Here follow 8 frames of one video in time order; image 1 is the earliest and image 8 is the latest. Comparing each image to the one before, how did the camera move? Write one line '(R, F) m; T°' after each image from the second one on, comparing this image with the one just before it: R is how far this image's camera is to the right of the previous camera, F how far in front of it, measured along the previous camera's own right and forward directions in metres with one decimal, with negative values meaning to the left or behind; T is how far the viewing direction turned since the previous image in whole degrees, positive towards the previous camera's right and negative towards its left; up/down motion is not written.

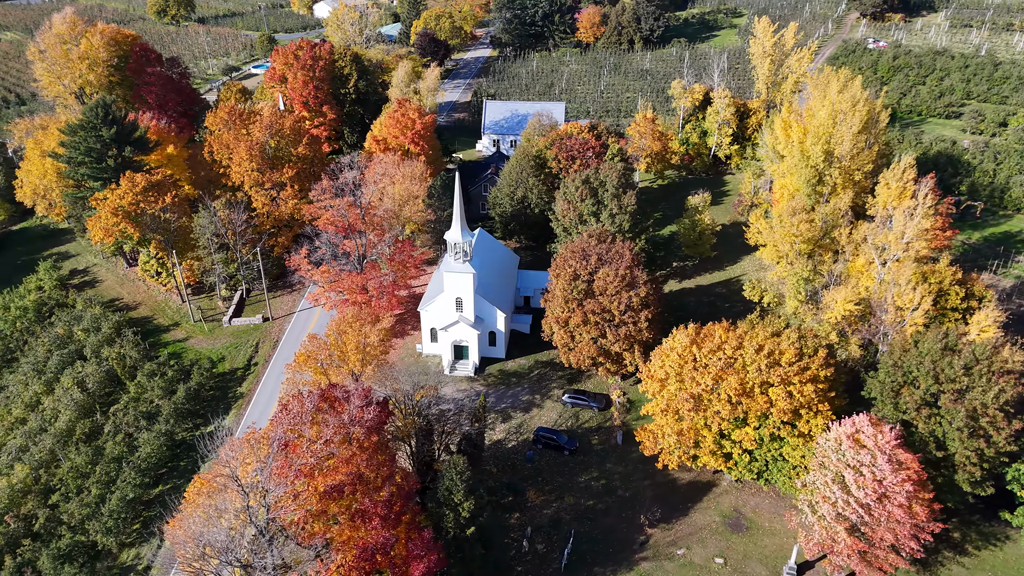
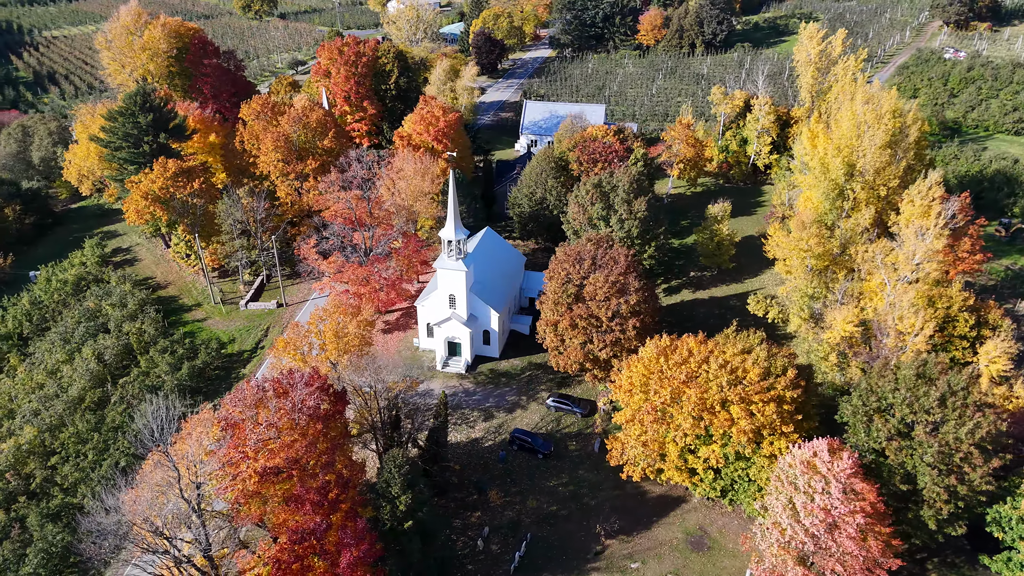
(+4.4, +0.2) m; -6°
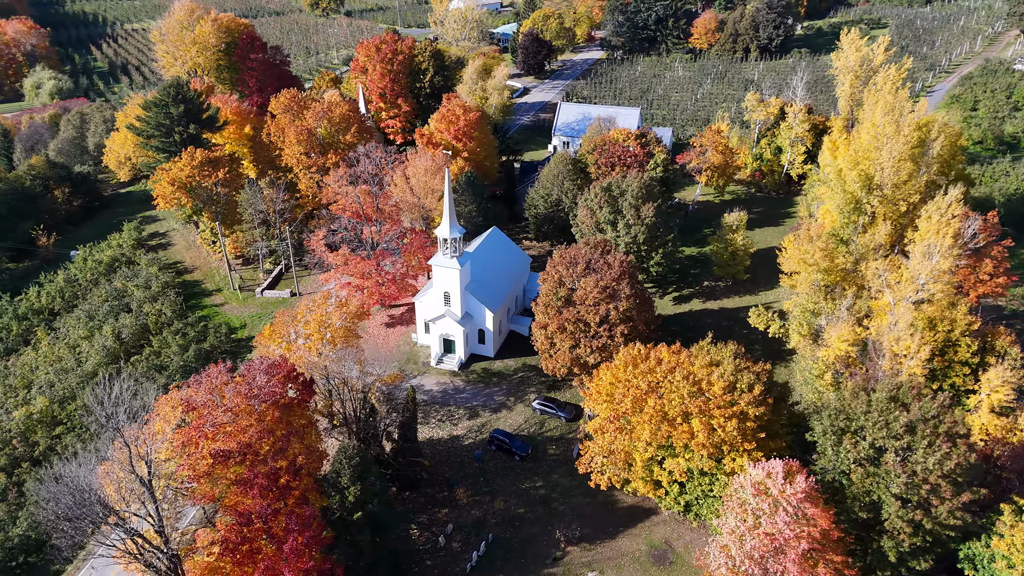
(+3.8, +0.2) m; -5°
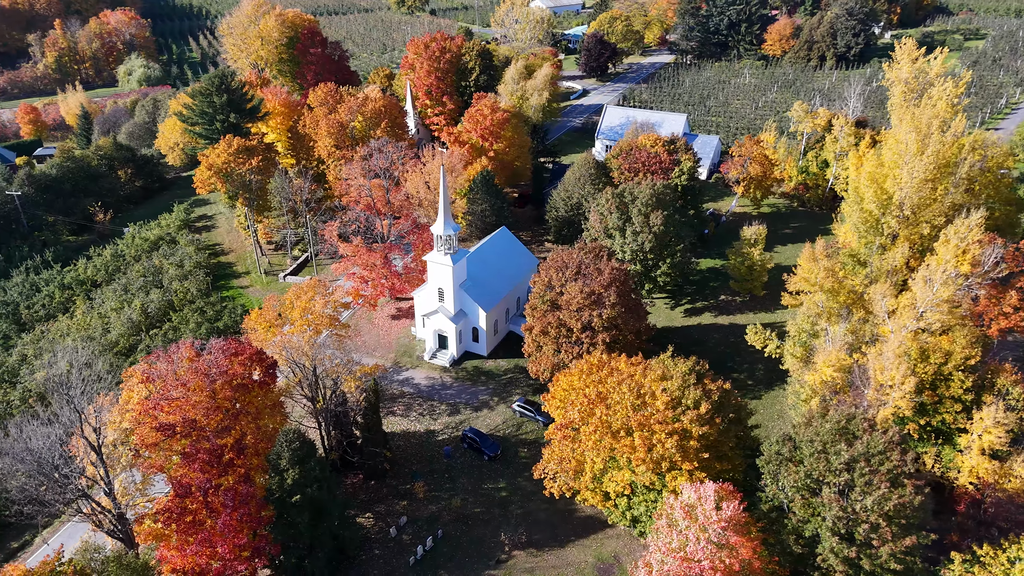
(+5.0, +0.3) m; -7°
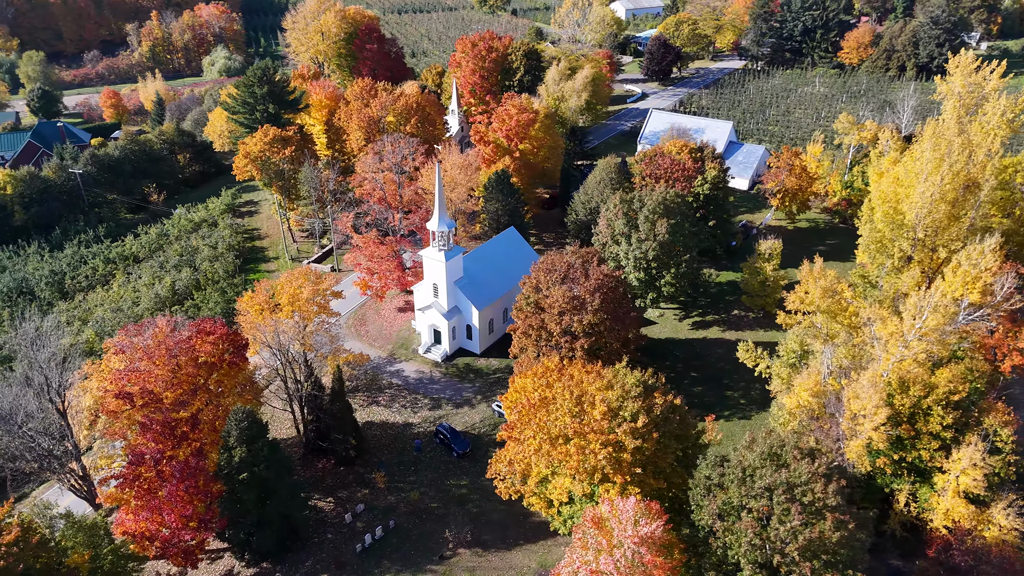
(+5.0, +0.3) m; -7°
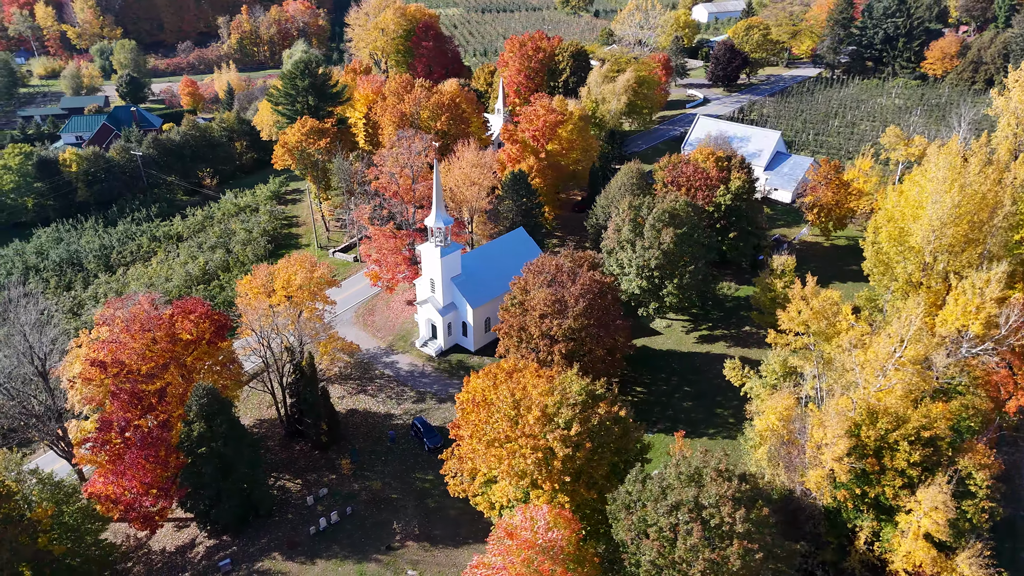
(+5.0, +0.4) m; -7°
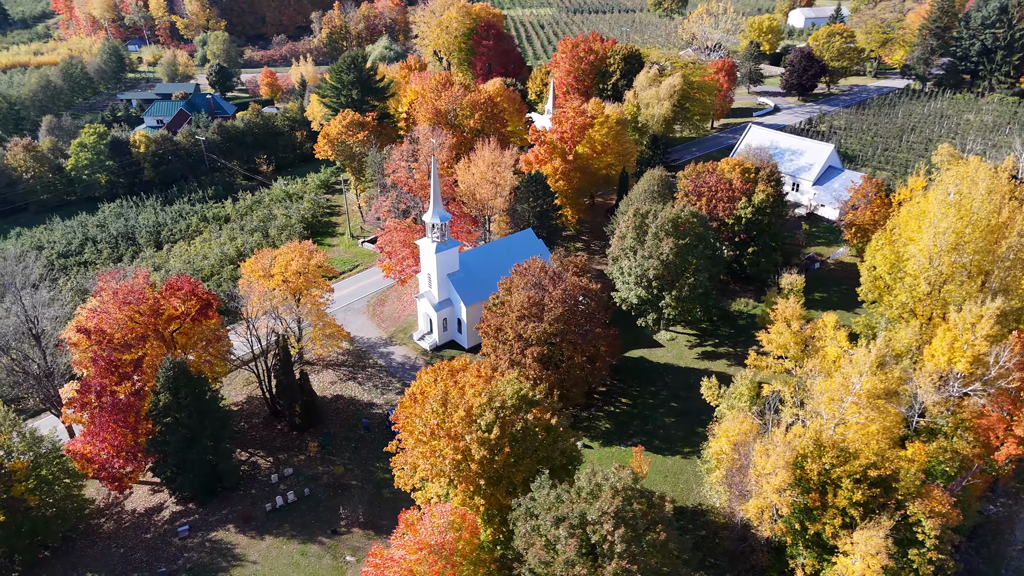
(+5.6, +0.4) m; -7°
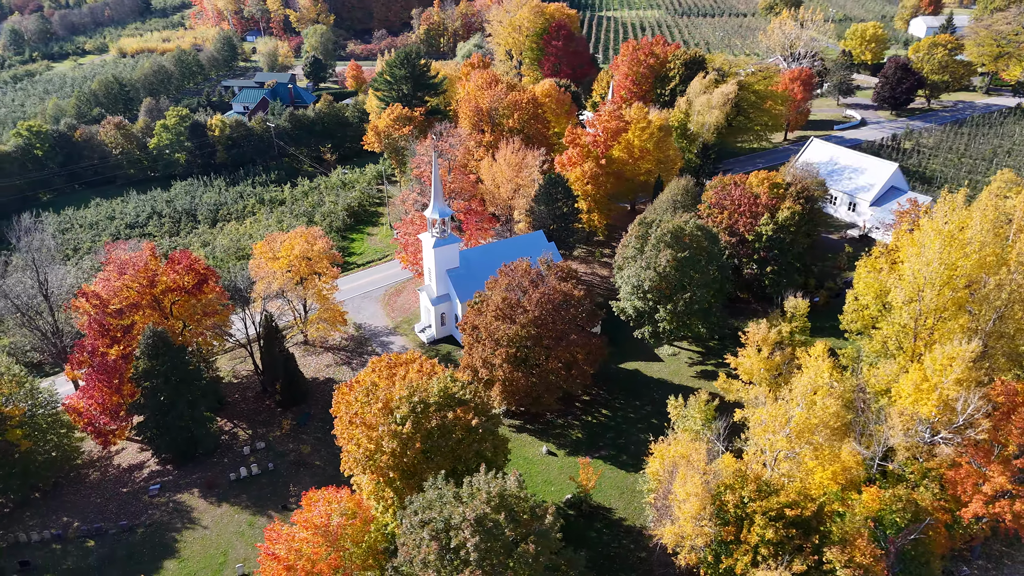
(+6.3, +0.5) m; -8°
